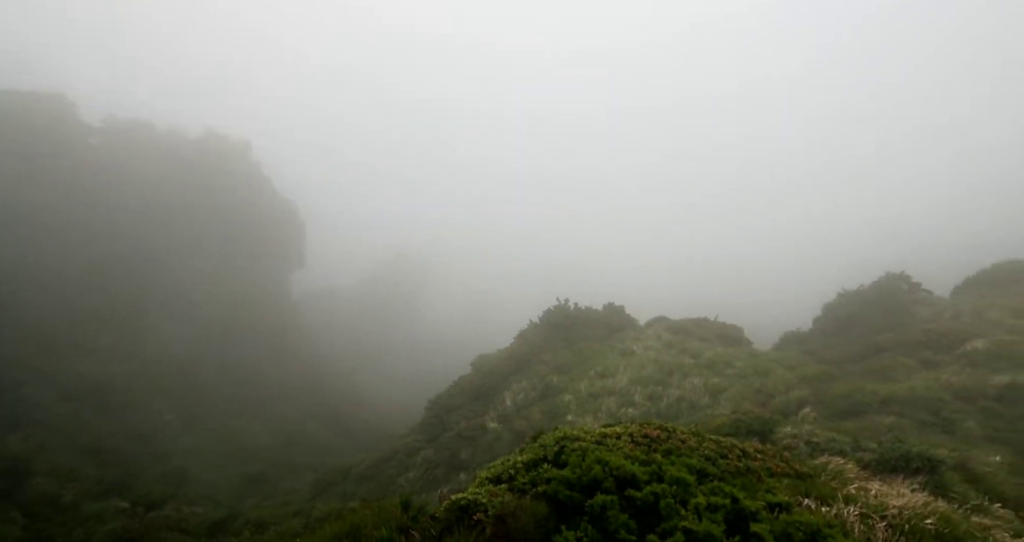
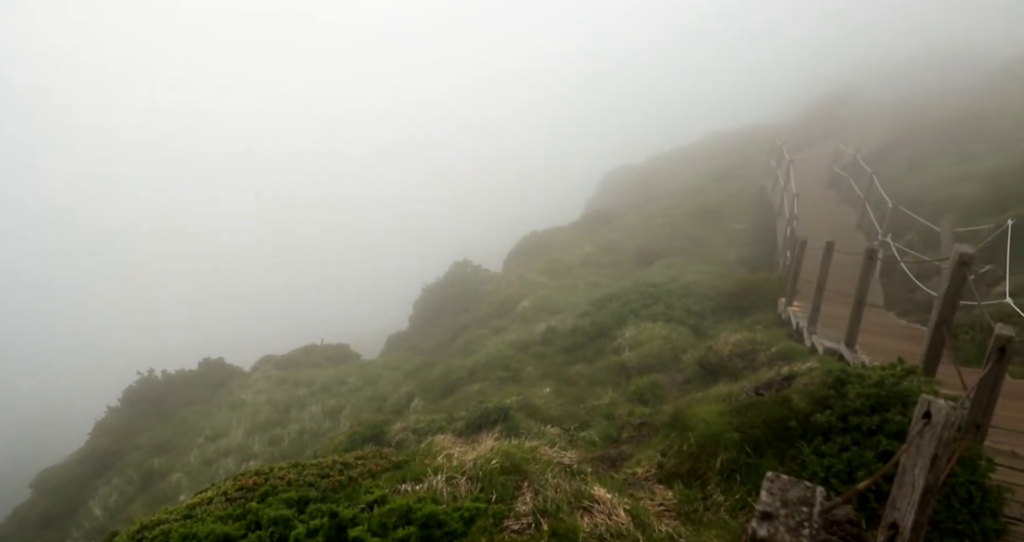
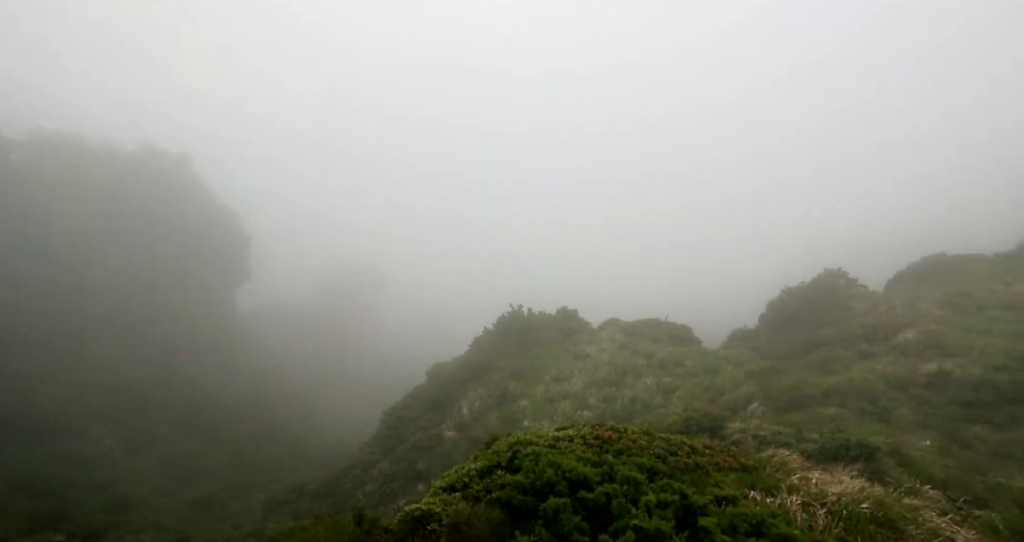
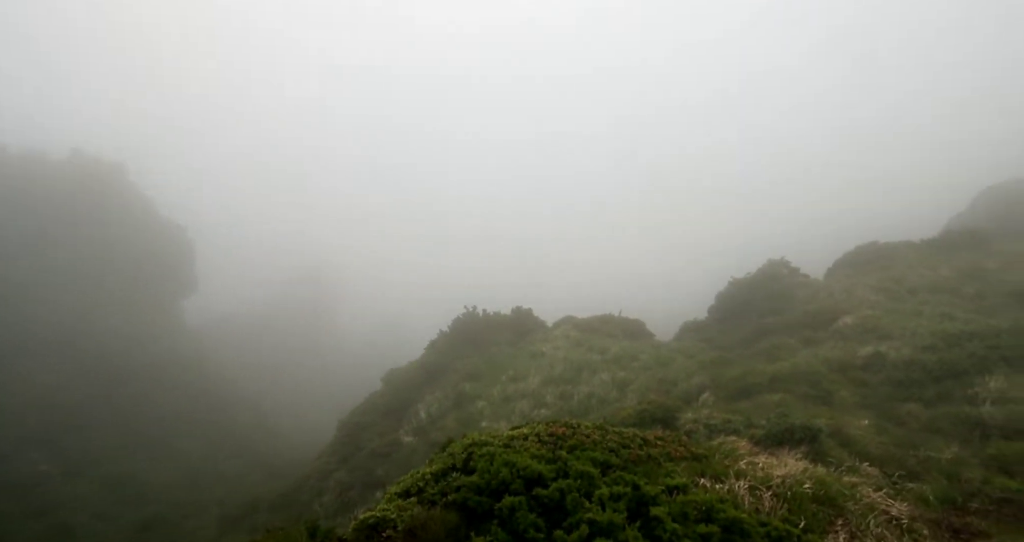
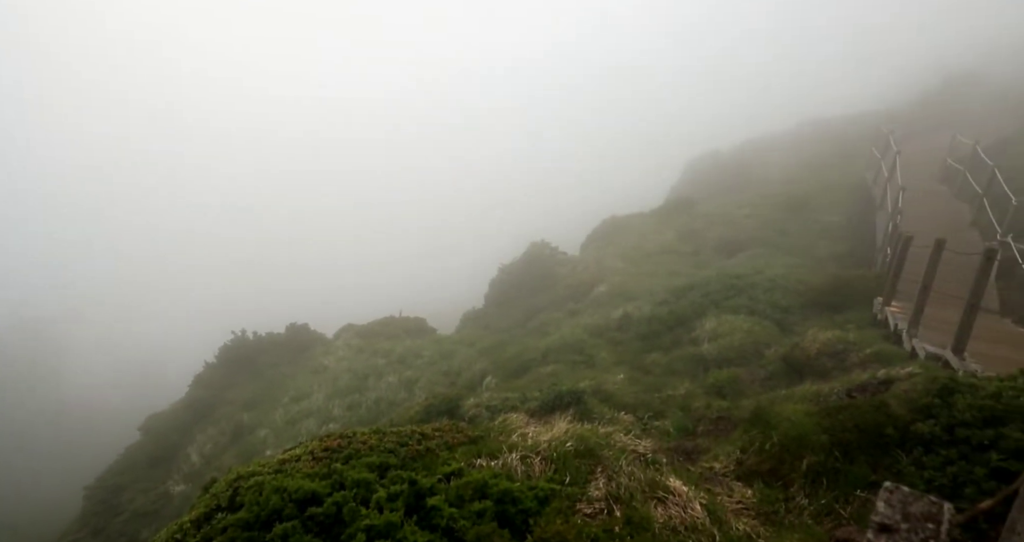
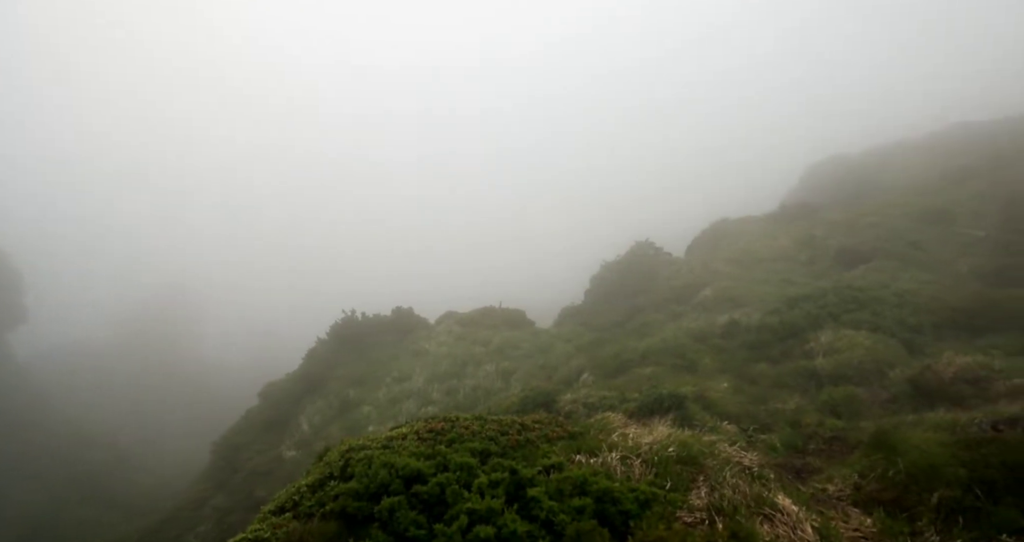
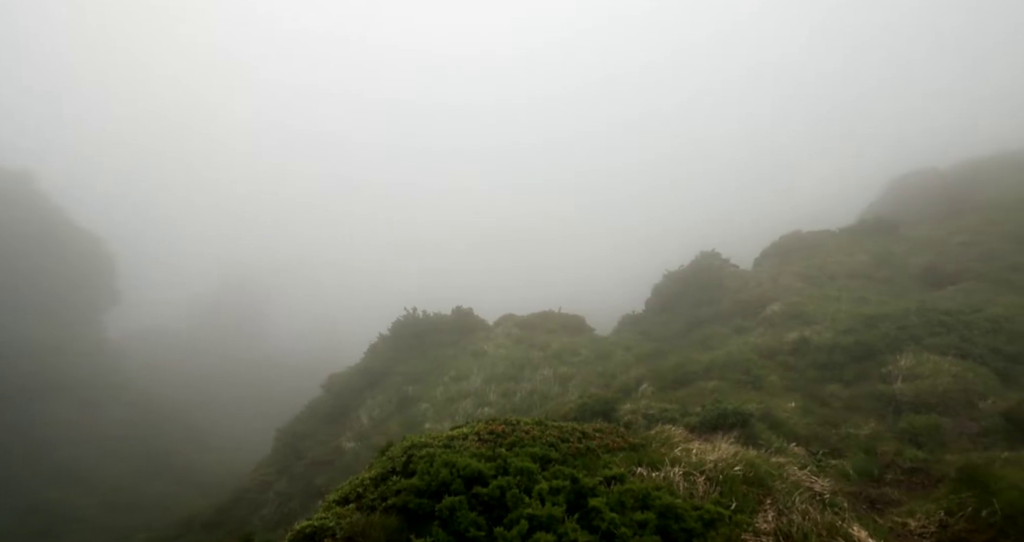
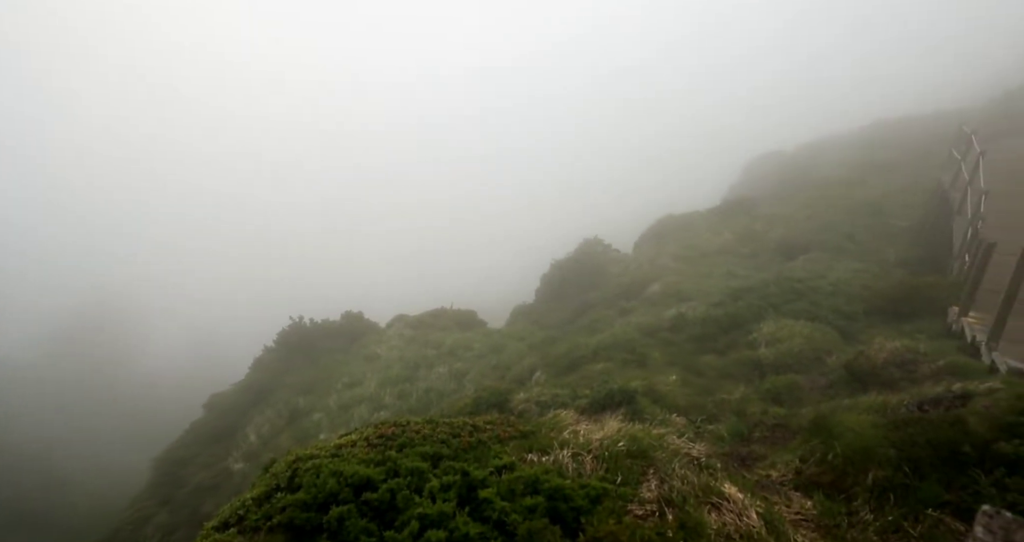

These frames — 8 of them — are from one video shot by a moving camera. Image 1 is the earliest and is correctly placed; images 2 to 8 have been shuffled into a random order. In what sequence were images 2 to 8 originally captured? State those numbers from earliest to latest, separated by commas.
3, 4, 7, 6, 8, 5, 2
